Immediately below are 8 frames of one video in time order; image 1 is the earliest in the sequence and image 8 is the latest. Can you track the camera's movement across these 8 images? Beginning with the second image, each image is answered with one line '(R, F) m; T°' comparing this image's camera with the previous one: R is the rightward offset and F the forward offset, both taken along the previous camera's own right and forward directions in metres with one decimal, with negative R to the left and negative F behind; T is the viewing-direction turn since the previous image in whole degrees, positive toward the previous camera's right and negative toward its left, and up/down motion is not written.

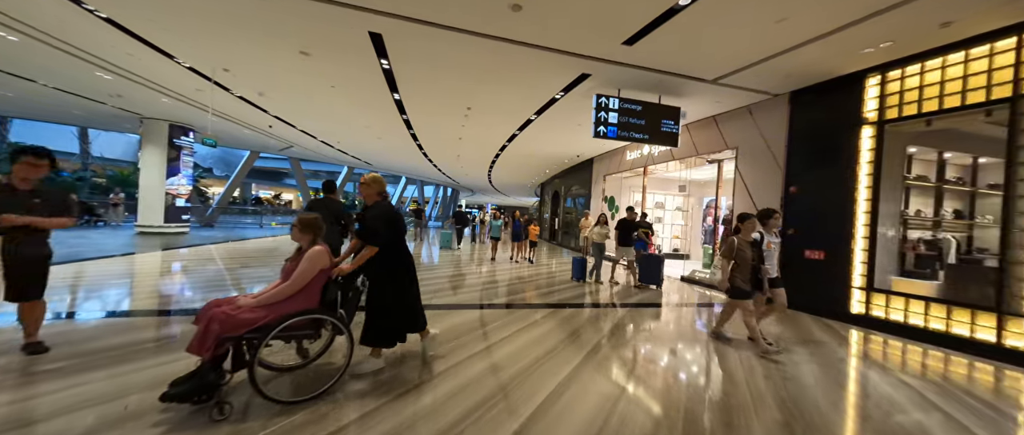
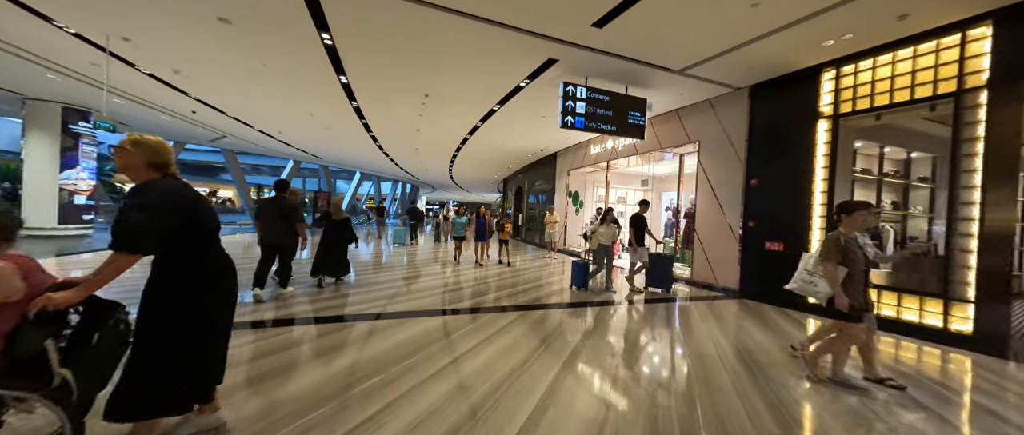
(0.0, +0.4) m; +6°
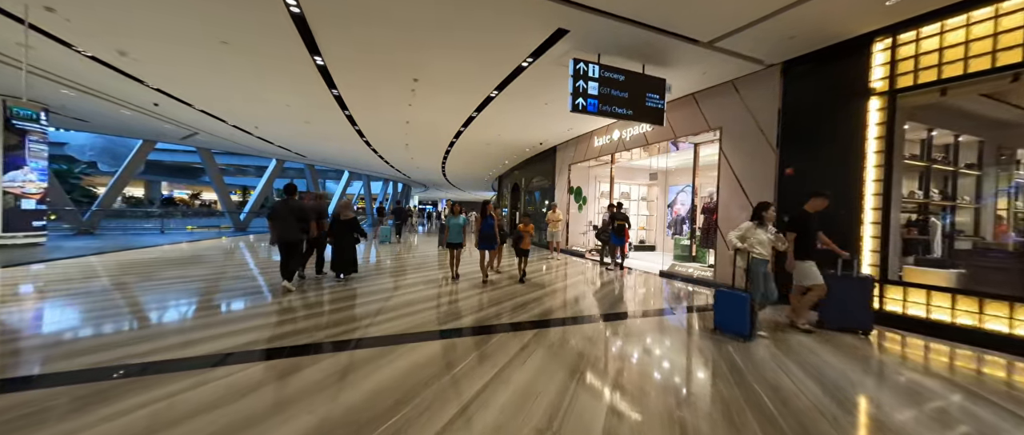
(-0.1, +0.6) m; +1°
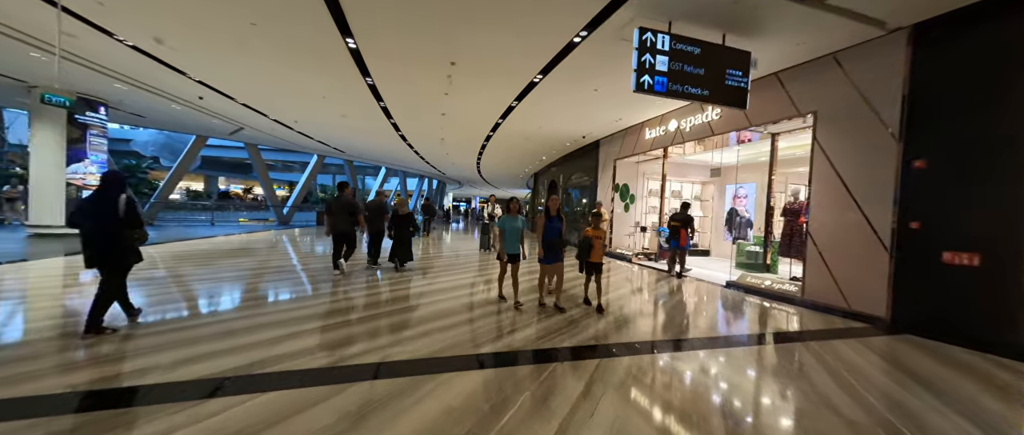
(-0.2, +0.5) m; -5°
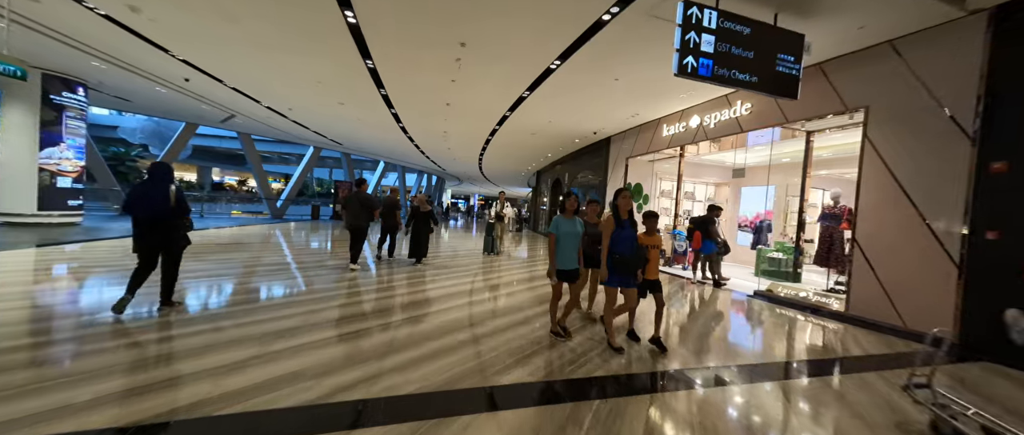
(-0.2, +0.4) m; 0°
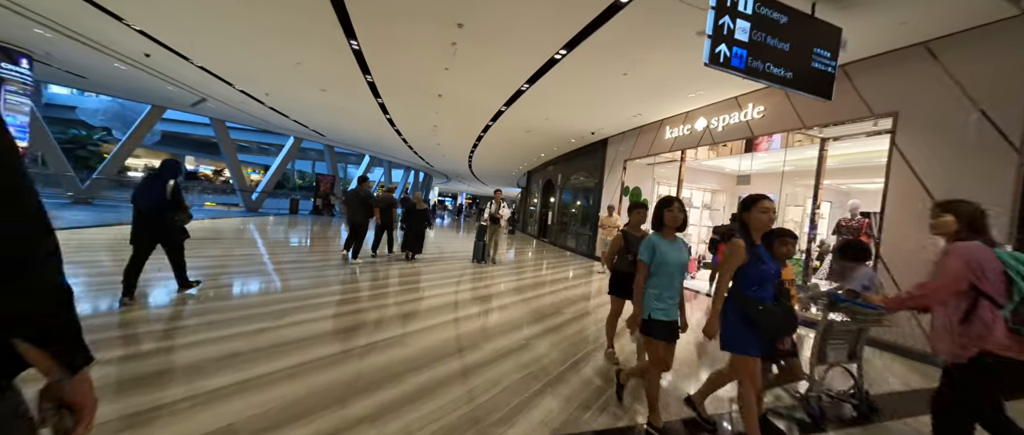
(-0.1, +0.4) m; +2°
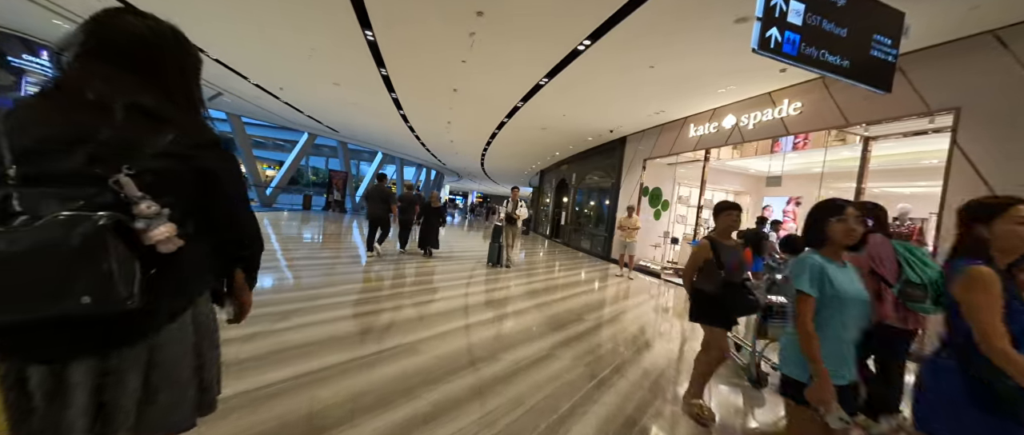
(-0.1, +0.2) m; -2°
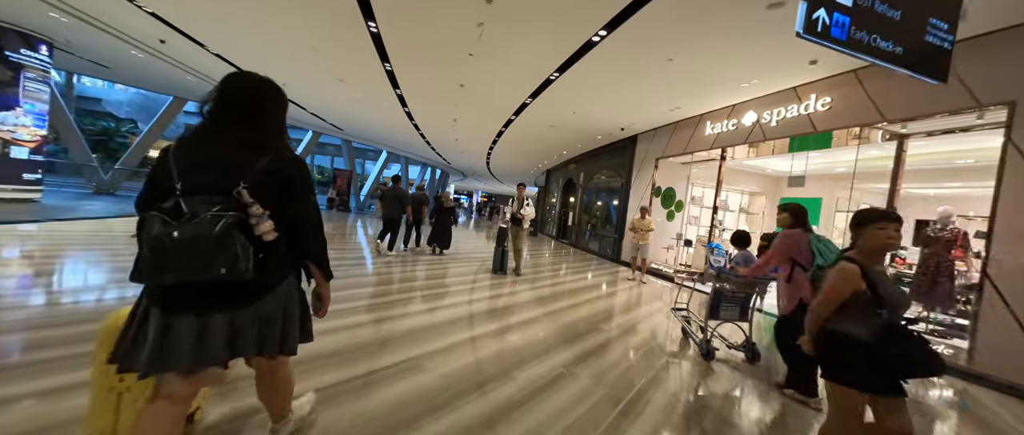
(-0.1, +0.2) m; -1°
